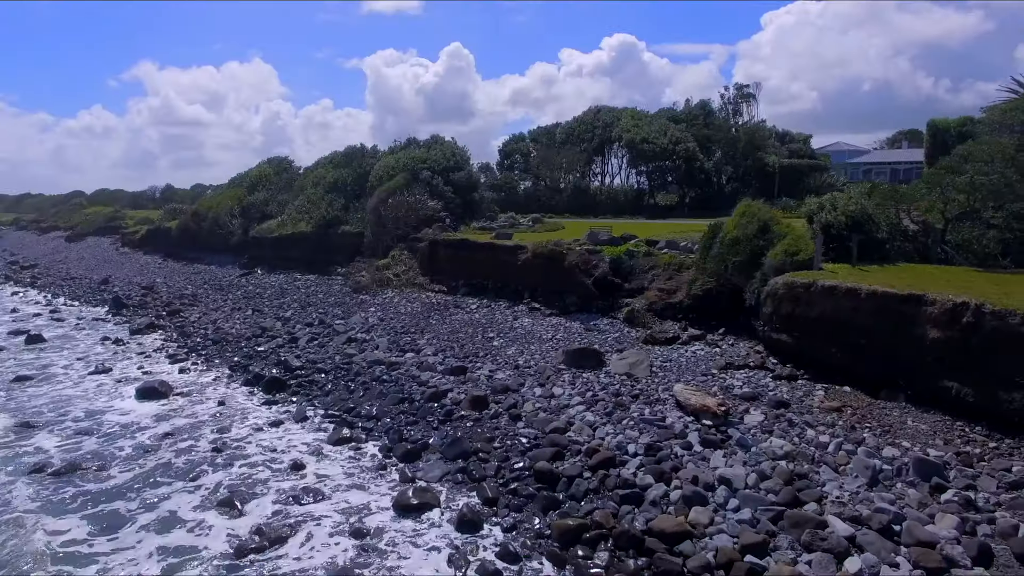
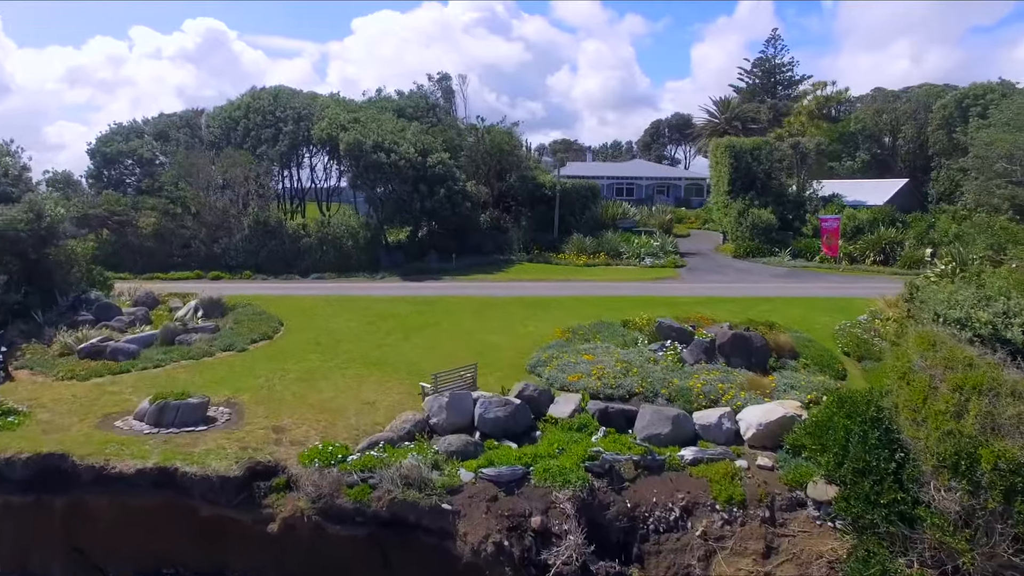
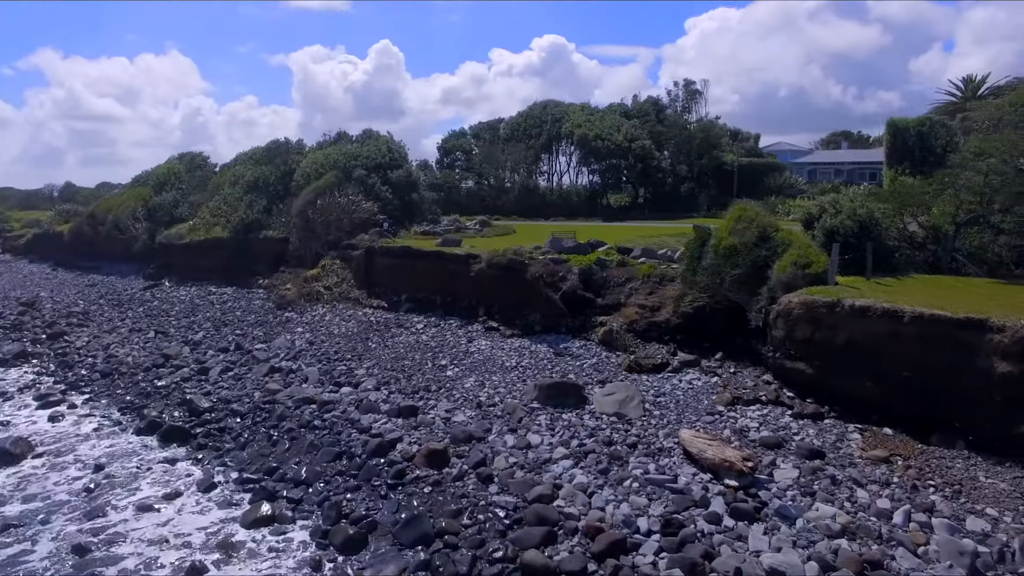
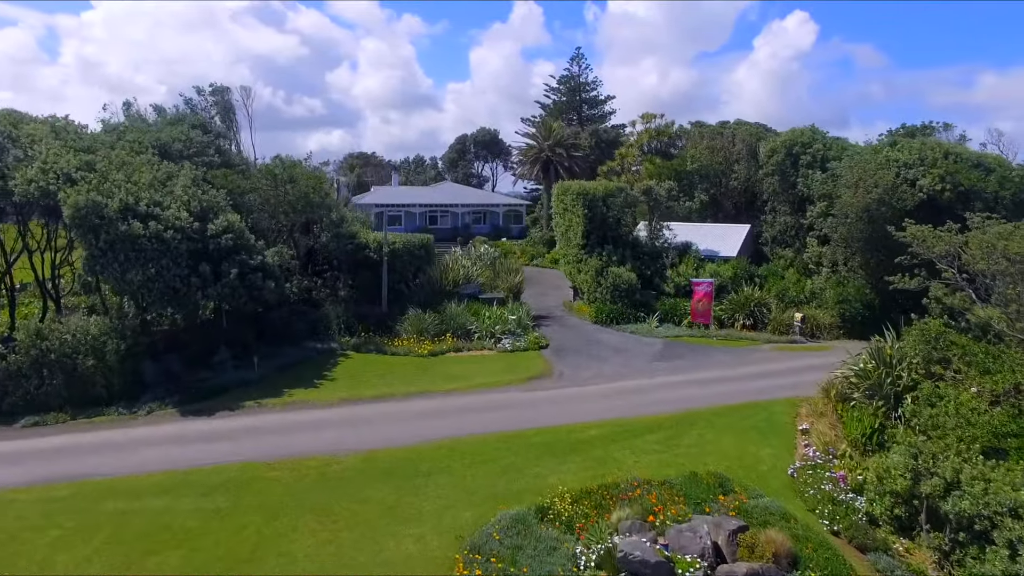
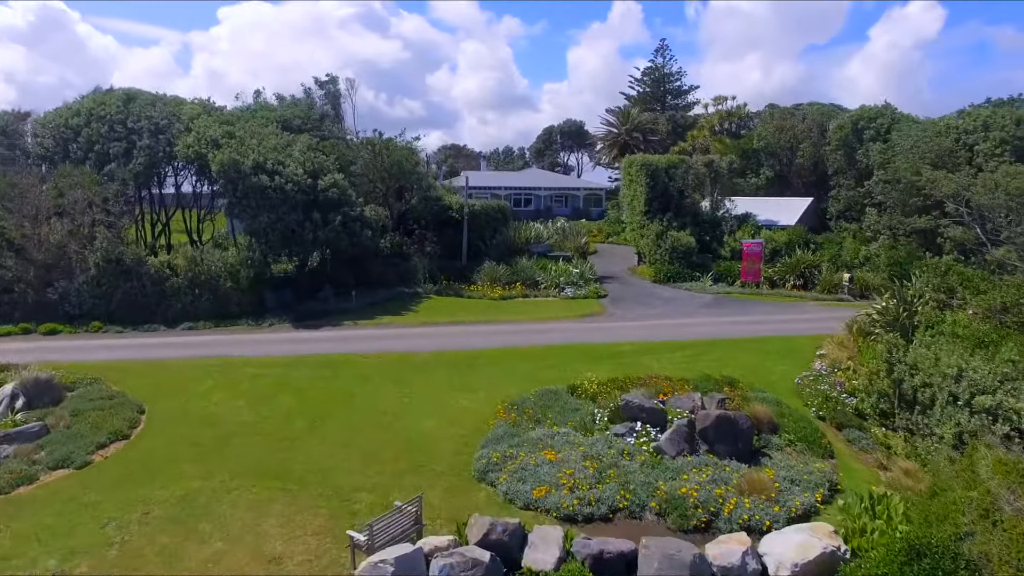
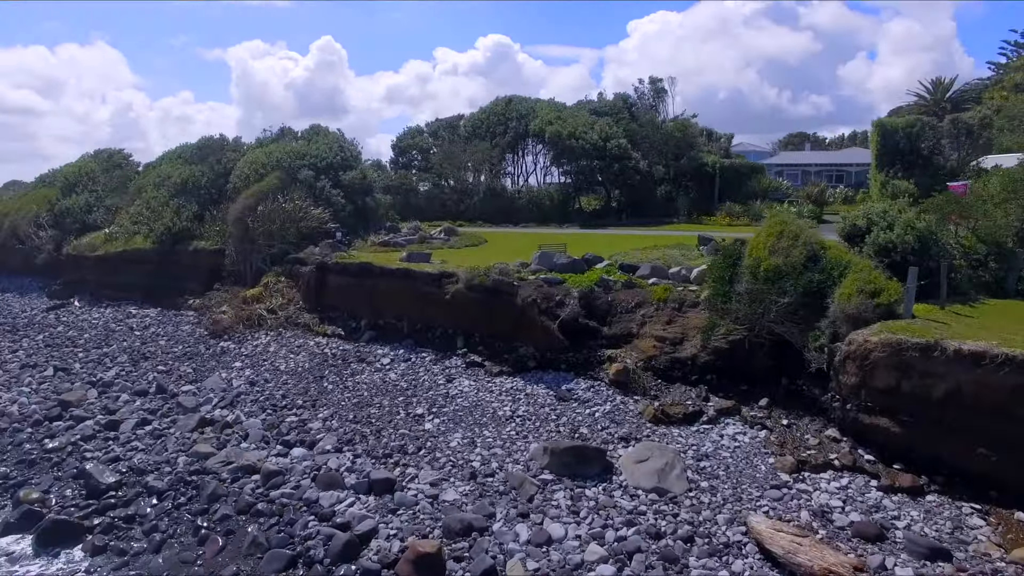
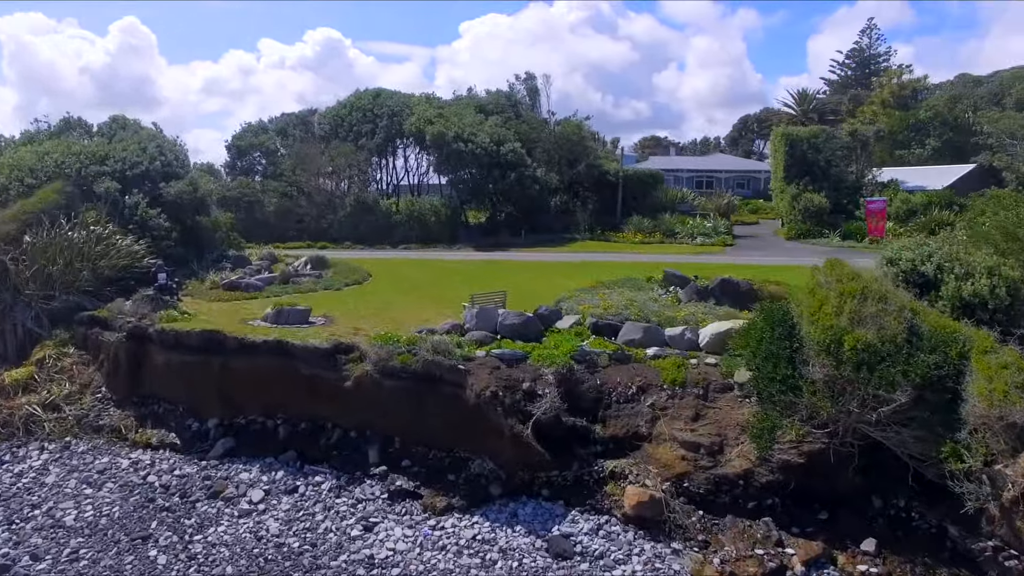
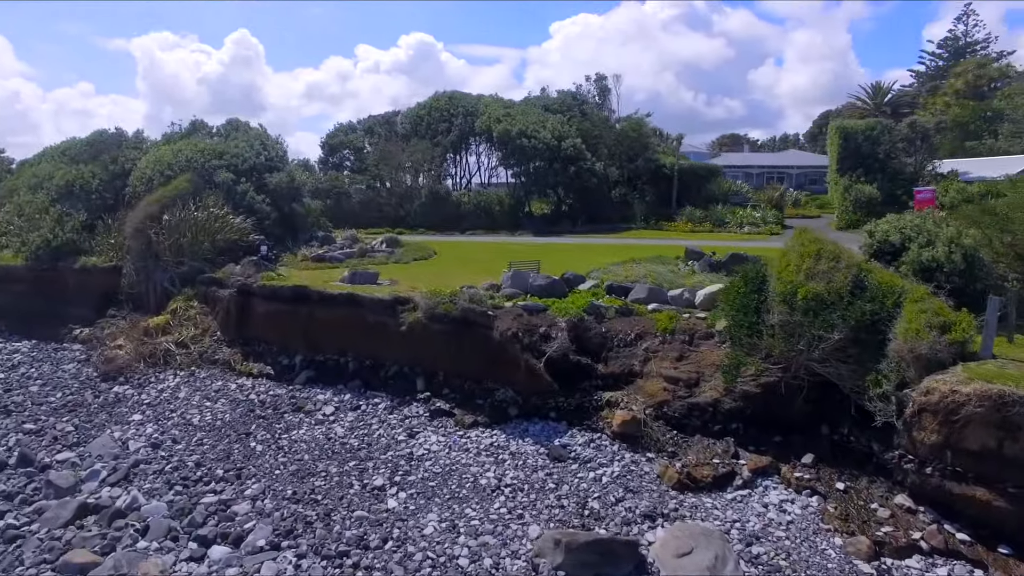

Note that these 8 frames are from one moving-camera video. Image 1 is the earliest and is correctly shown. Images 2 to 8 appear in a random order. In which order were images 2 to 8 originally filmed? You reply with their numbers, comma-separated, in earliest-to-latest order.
3, 6, 8, 7, 2, 5, 4
